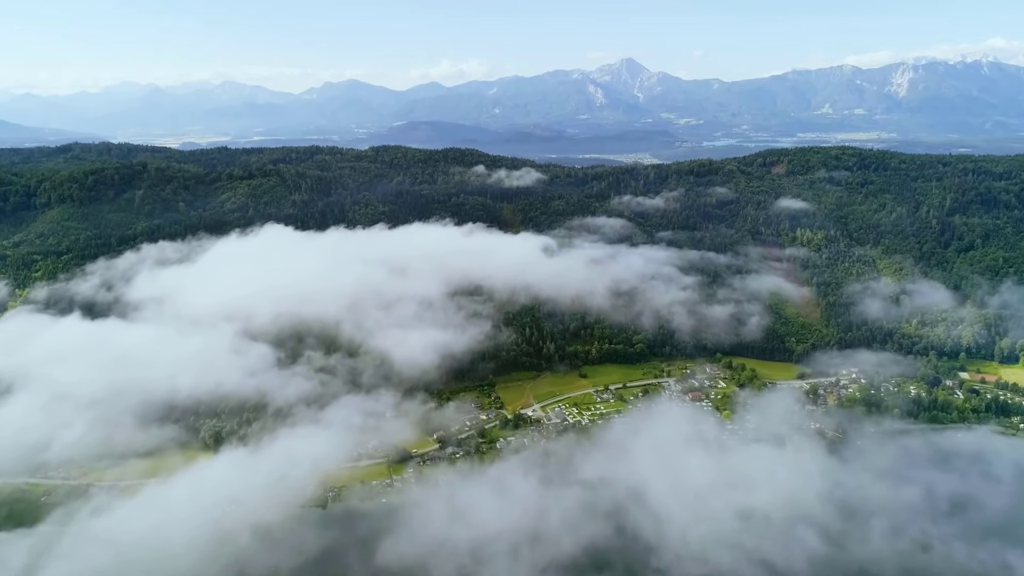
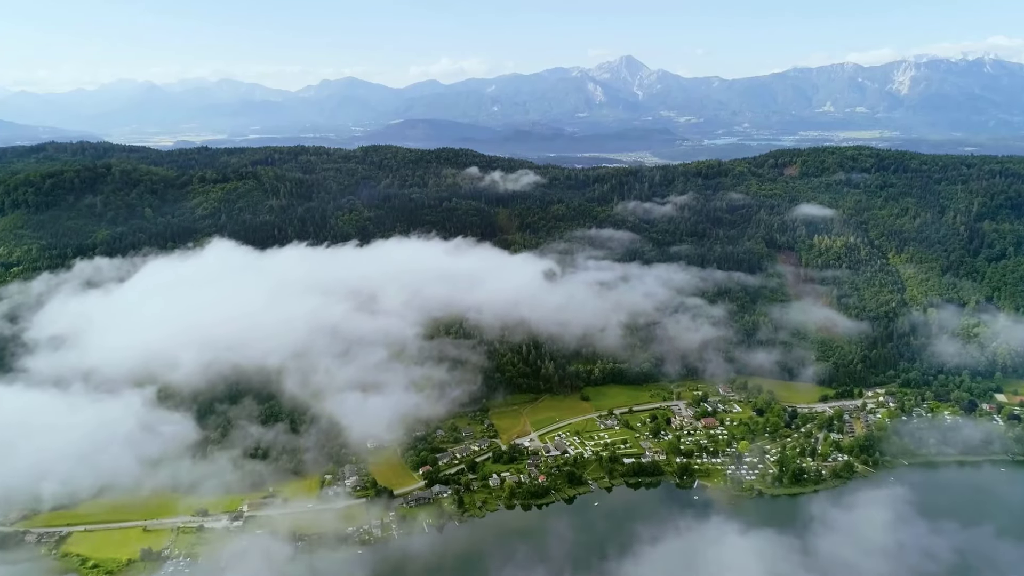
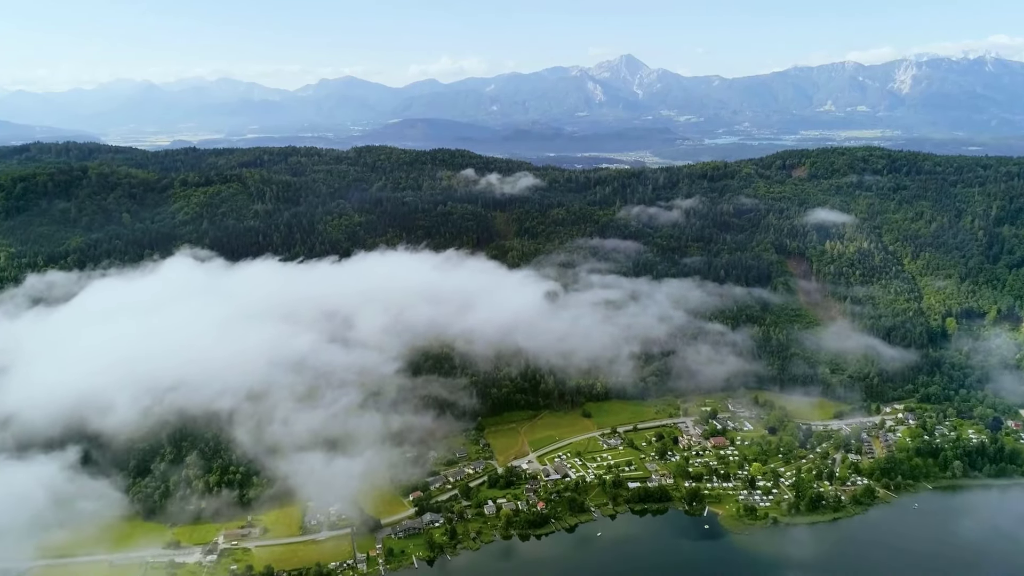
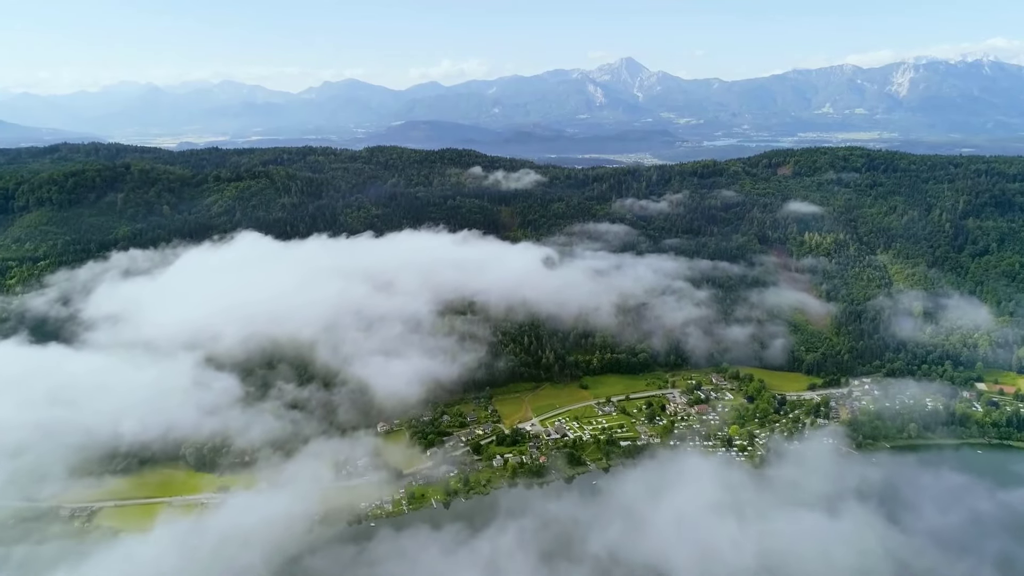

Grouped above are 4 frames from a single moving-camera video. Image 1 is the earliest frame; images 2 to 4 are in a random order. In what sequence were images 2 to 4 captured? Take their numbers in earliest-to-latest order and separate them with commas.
4, 2, 3
